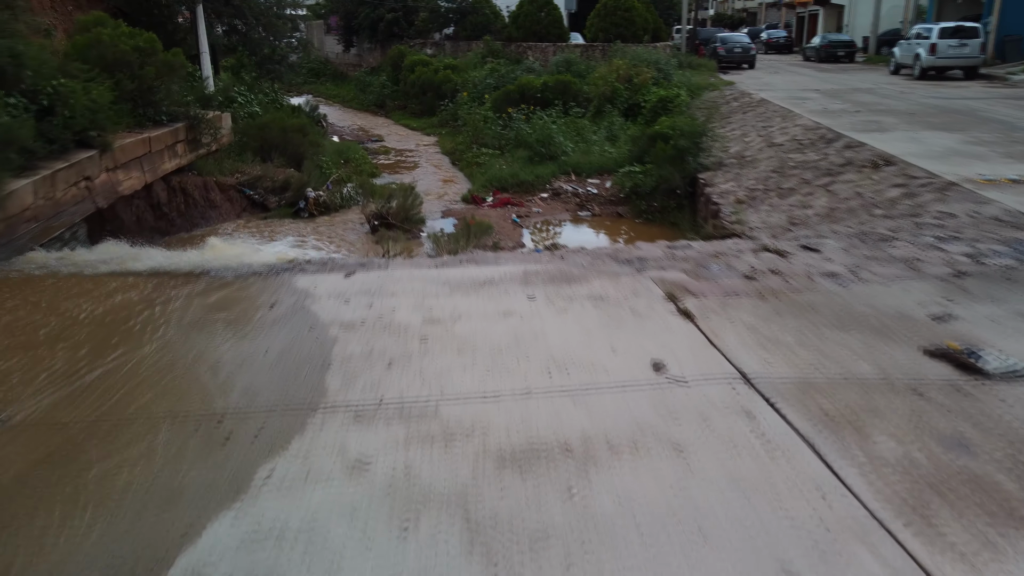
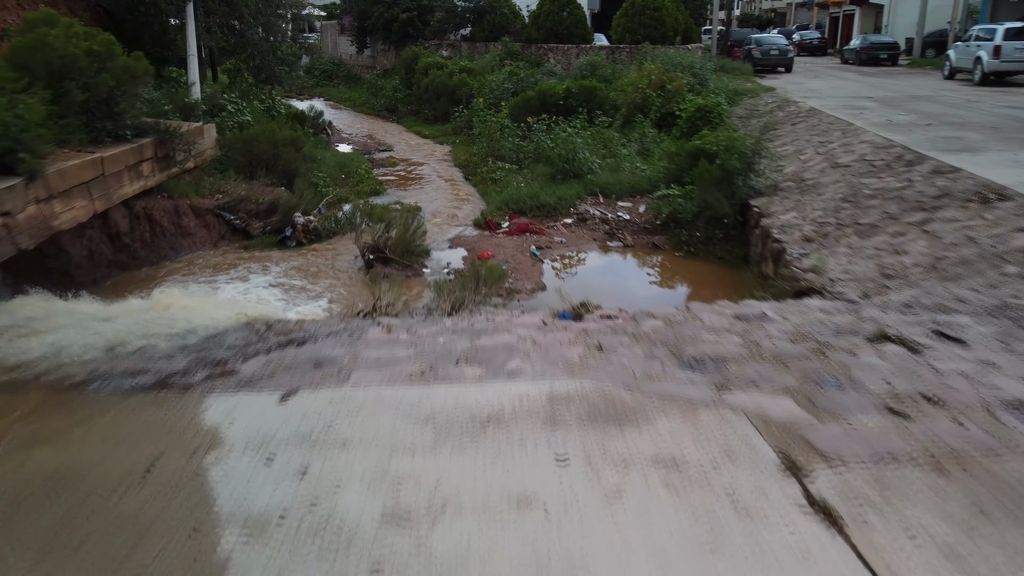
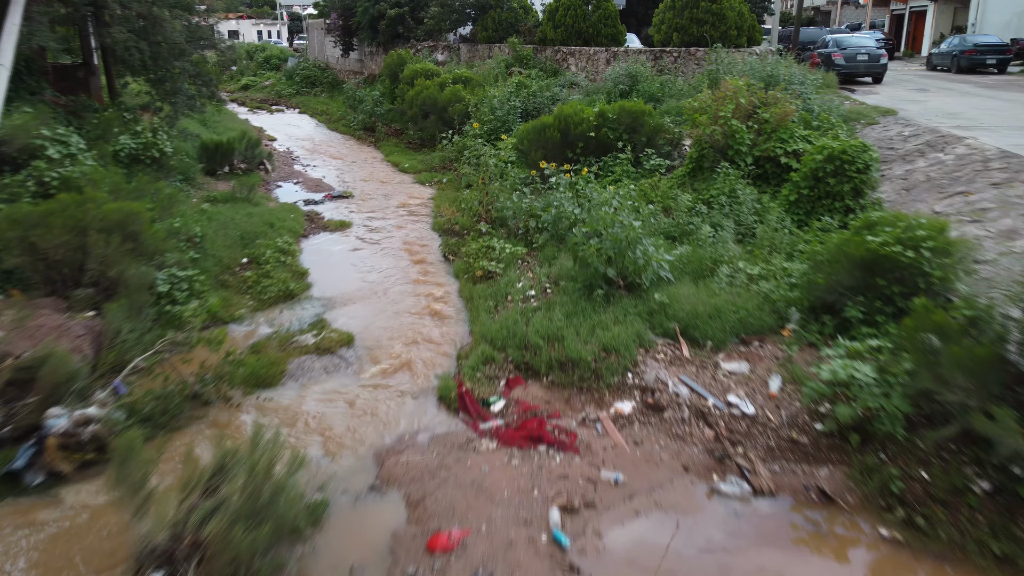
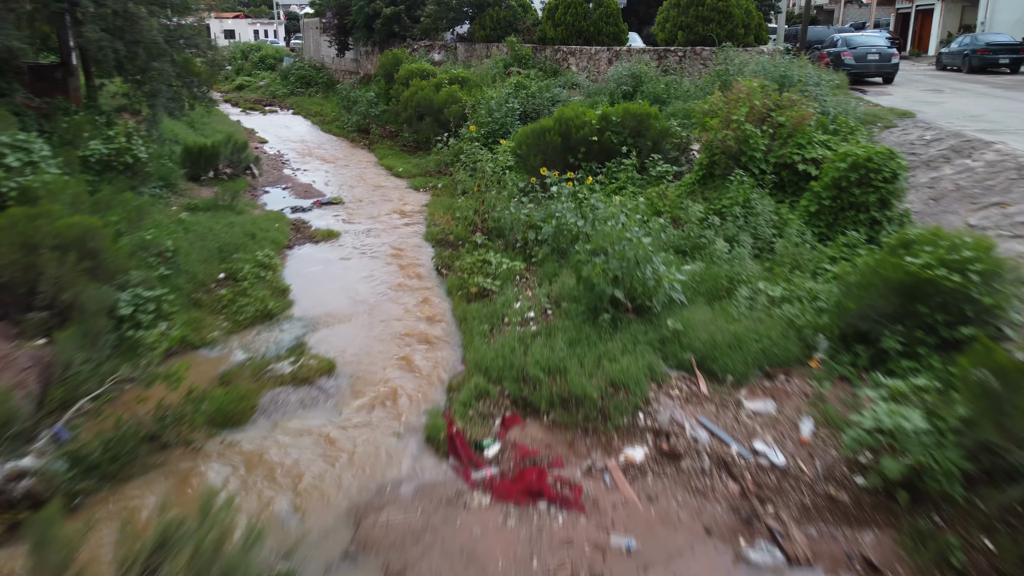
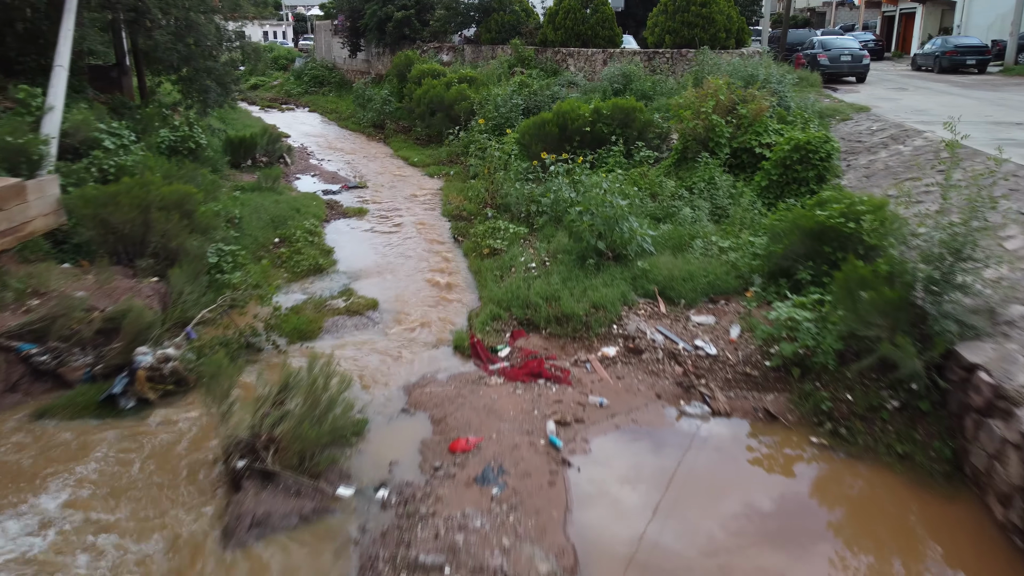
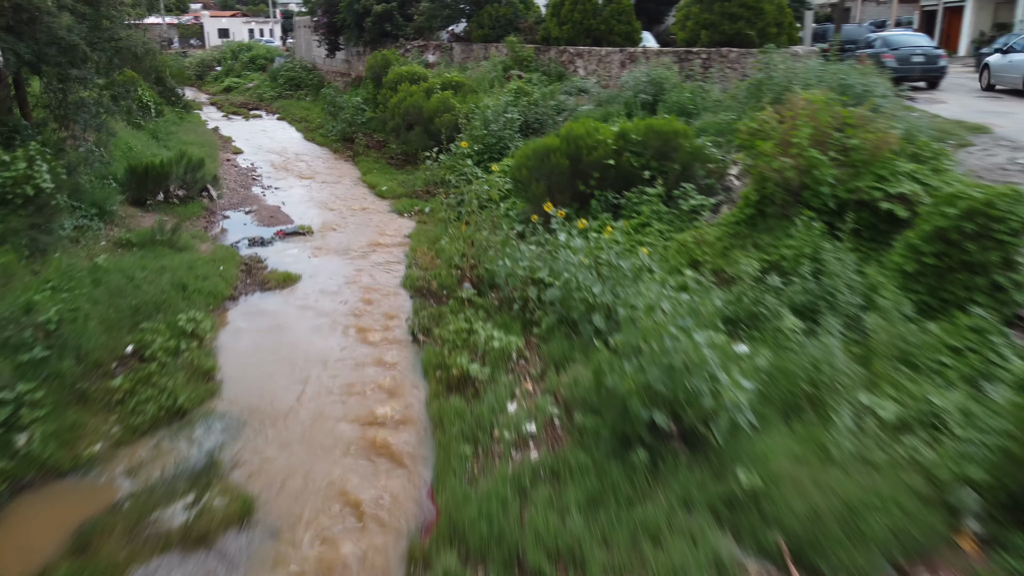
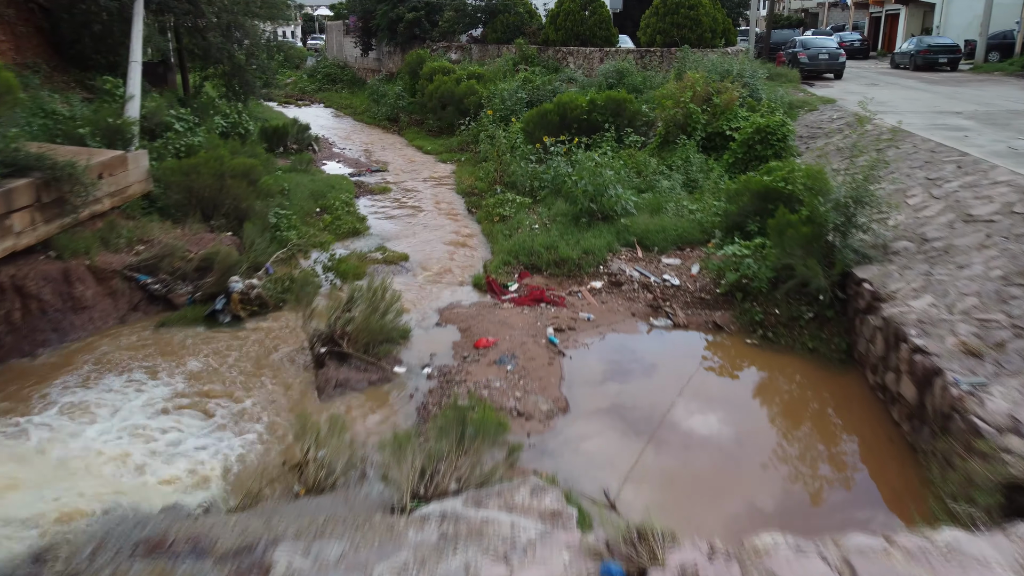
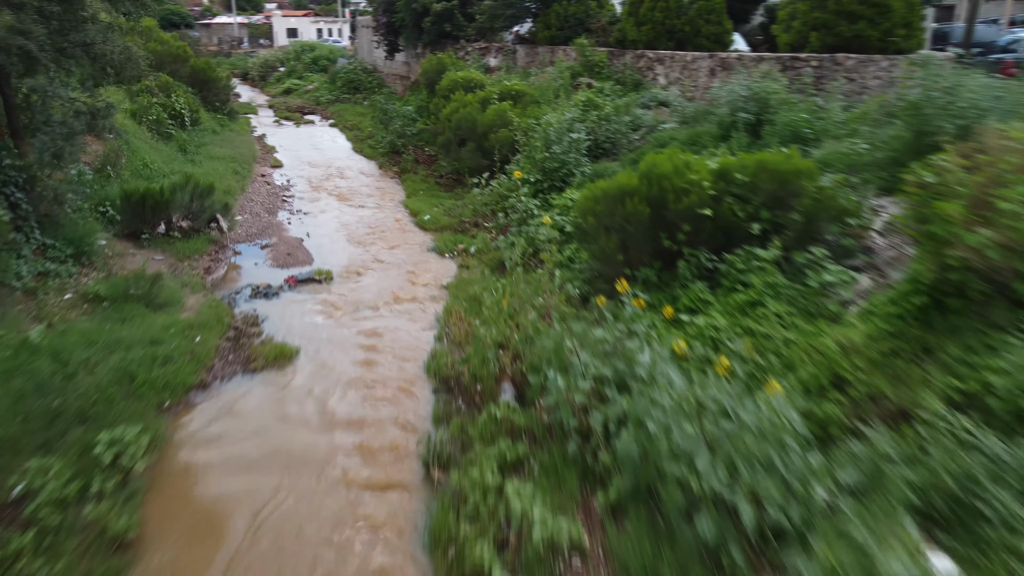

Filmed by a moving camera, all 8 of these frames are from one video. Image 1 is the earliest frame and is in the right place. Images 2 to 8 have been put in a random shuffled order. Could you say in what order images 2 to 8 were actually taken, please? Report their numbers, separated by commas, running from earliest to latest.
2, 7, 5, 3, 4, 6, 8
